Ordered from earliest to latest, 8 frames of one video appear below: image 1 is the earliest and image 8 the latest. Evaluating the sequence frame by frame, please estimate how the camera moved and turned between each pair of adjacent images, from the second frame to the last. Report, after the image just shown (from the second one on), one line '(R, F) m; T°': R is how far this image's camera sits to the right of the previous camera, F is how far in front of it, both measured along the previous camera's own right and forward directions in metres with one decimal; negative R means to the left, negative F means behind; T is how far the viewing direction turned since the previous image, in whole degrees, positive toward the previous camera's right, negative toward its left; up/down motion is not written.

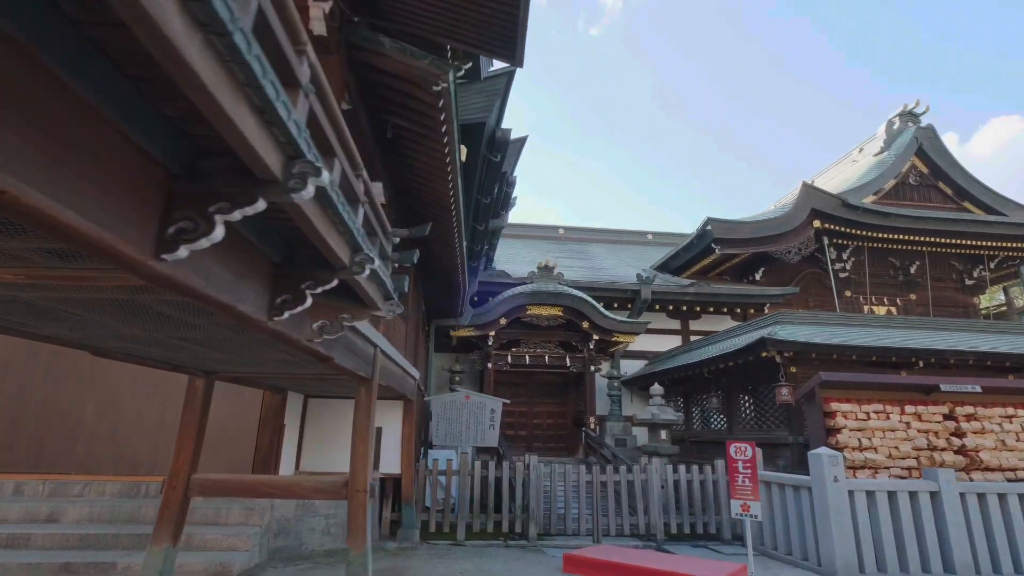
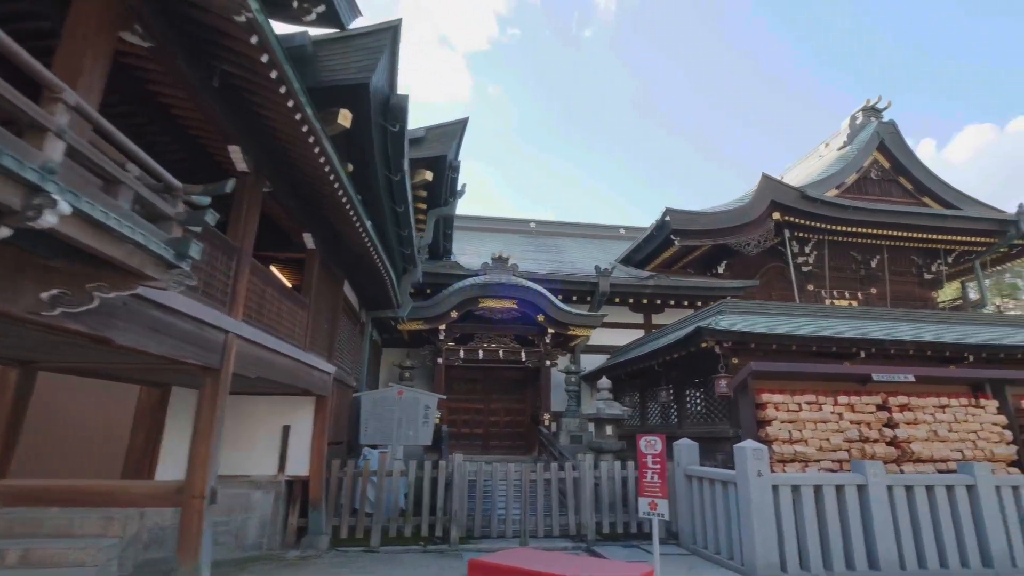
(+0.7, +0.4) m; +2°
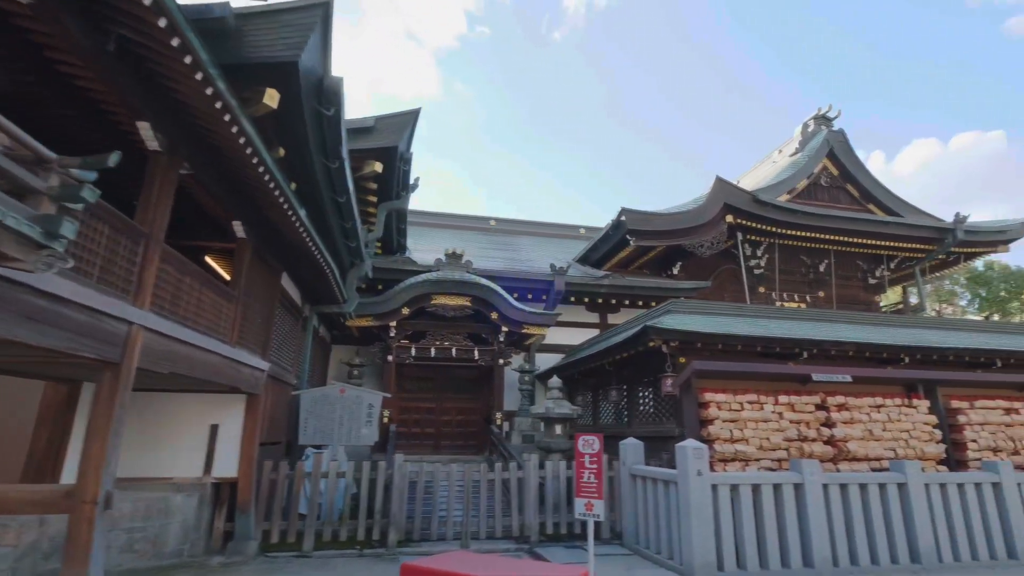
(+0.2, +0.1) m; +4°
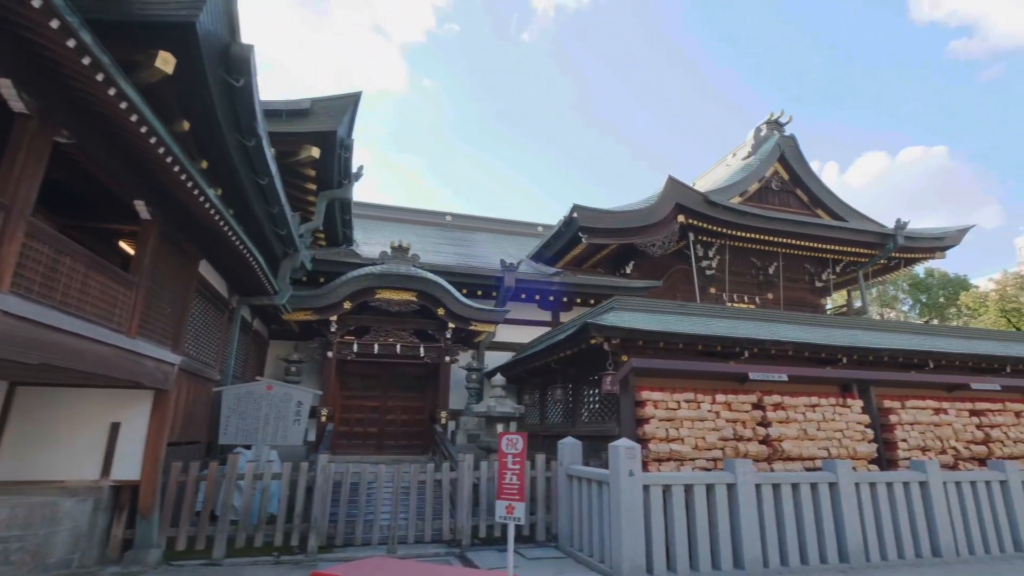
(+0.3, +0.2) m; +4°
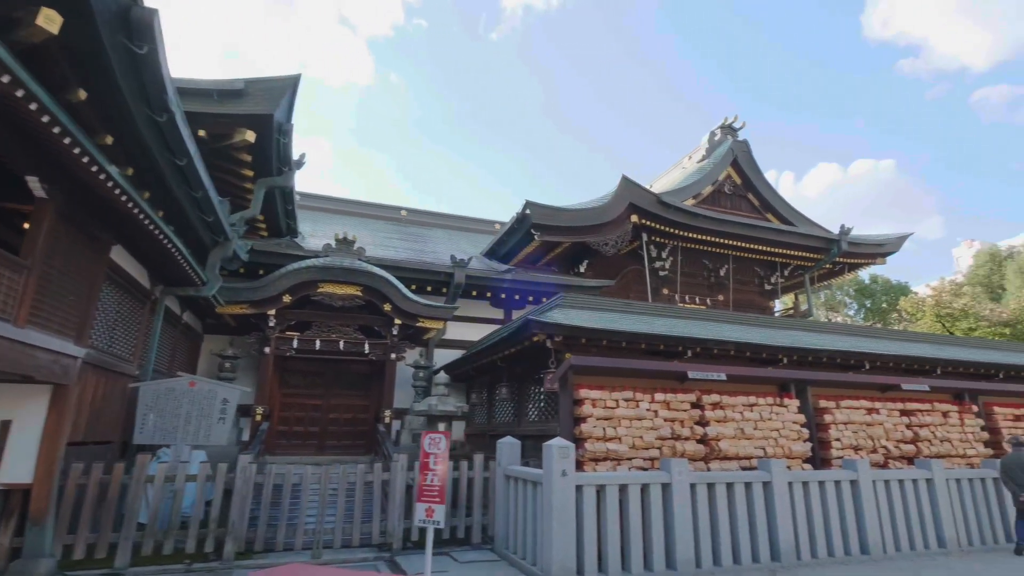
(+0.3, +0.2) m; +4°
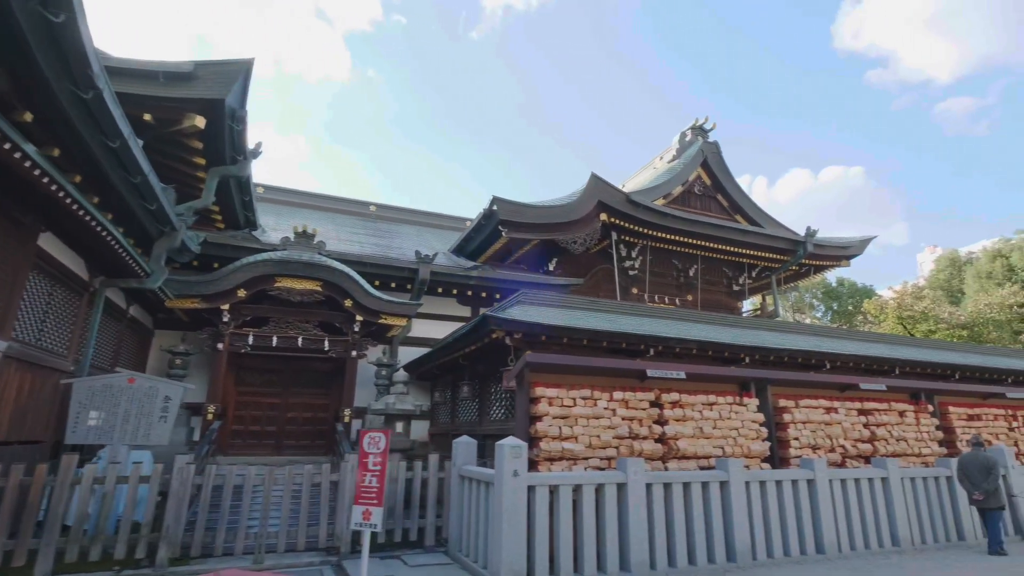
(+0.2, +0.1) m; +2°
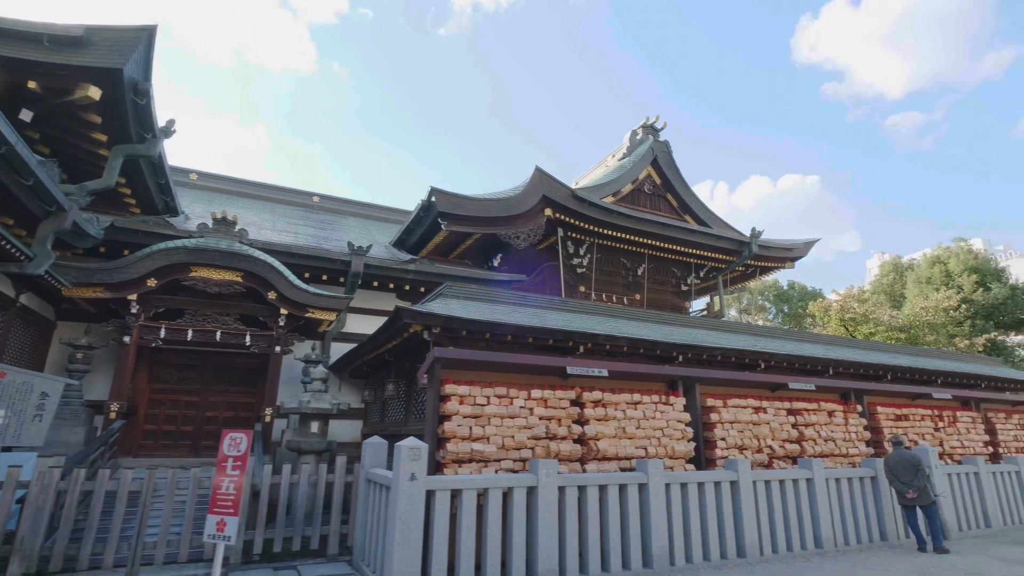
(+0.5, +0.3) m; +3°
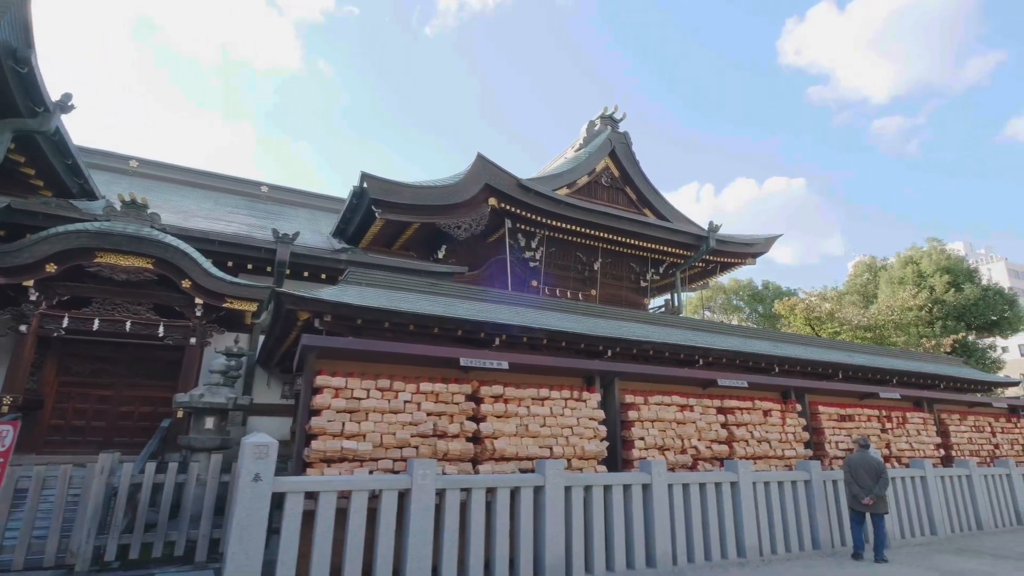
(+0.9, +0.4) m; +1°
